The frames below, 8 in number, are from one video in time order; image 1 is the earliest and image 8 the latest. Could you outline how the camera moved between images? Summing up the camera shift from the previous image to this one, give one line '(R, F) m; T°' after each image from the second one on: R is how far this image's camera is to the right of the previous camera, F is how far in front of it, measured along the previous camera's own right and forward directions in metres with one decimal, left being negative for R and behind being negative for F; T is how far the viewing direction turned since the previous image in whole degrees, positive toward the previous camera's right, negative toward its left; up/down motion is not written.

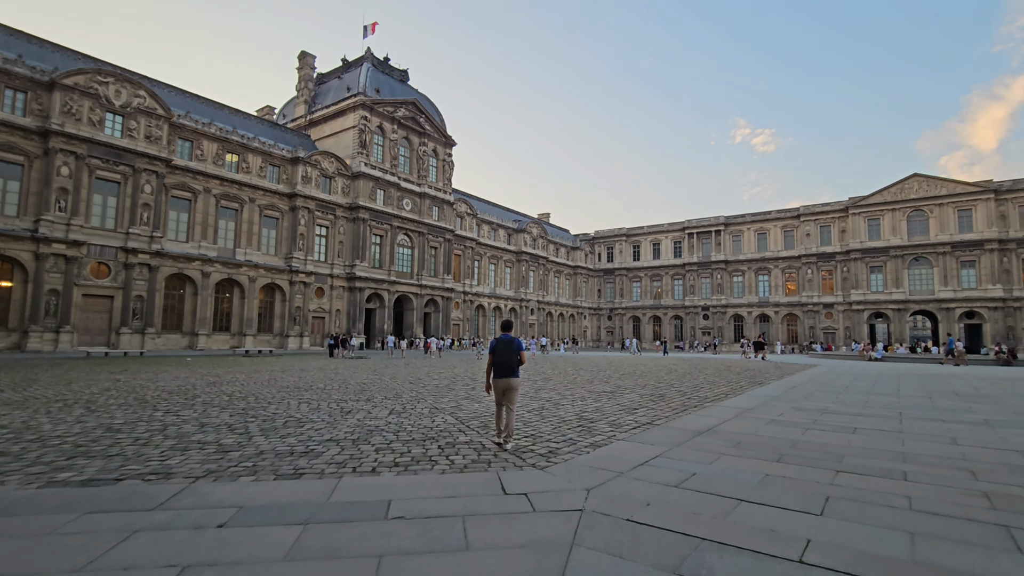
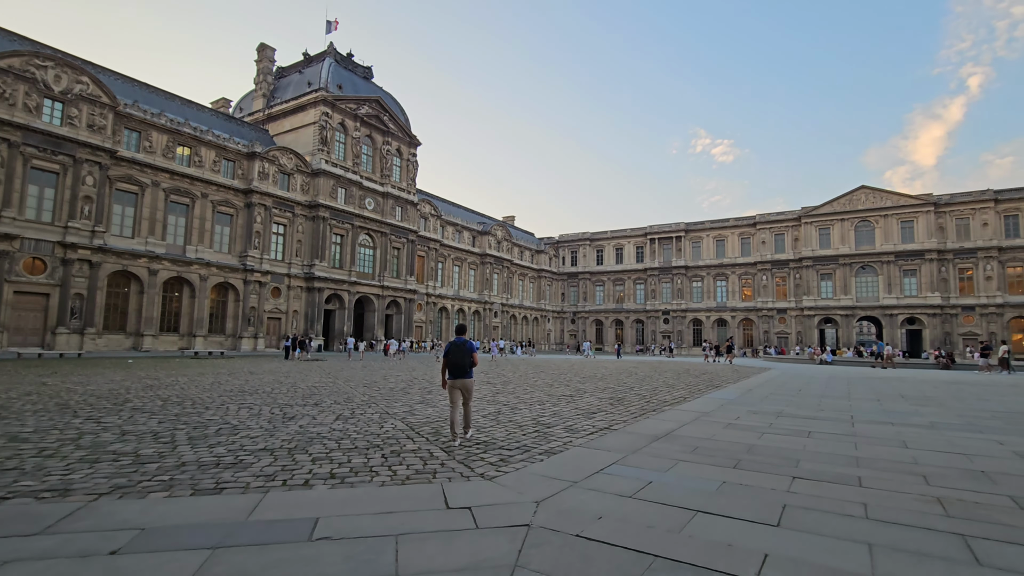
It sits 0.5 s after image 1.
(+0.1, +0.3) m; +4°
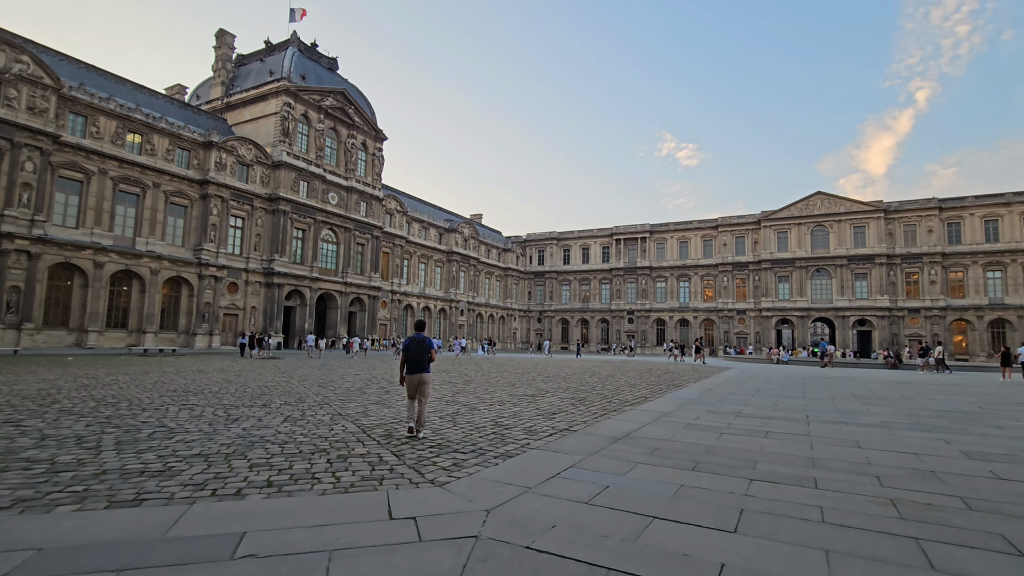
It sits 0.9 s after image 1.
(+0.1, +0.2) m; +4°
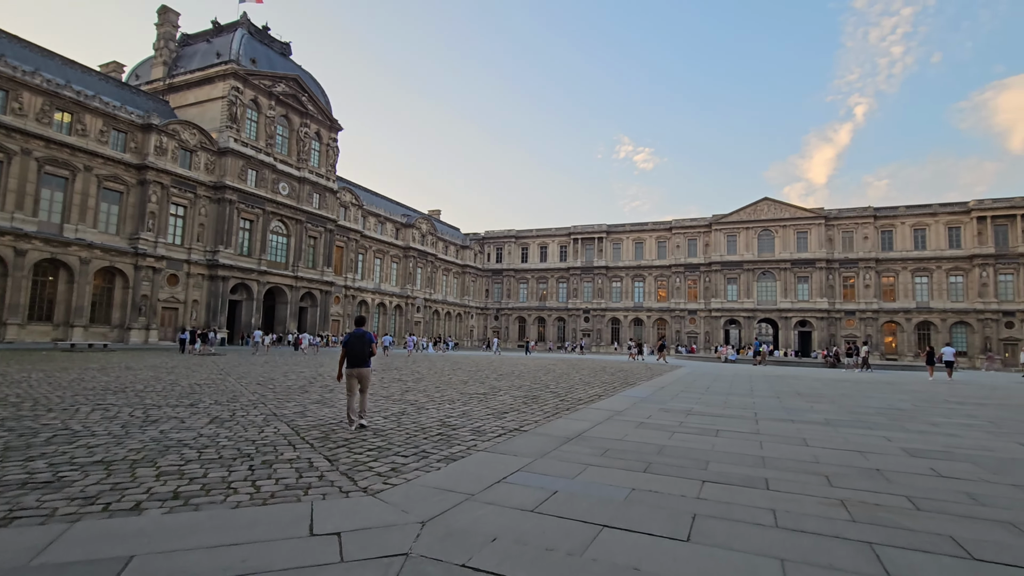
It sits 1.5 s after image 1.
(+0.1, +0.3) m; +5°
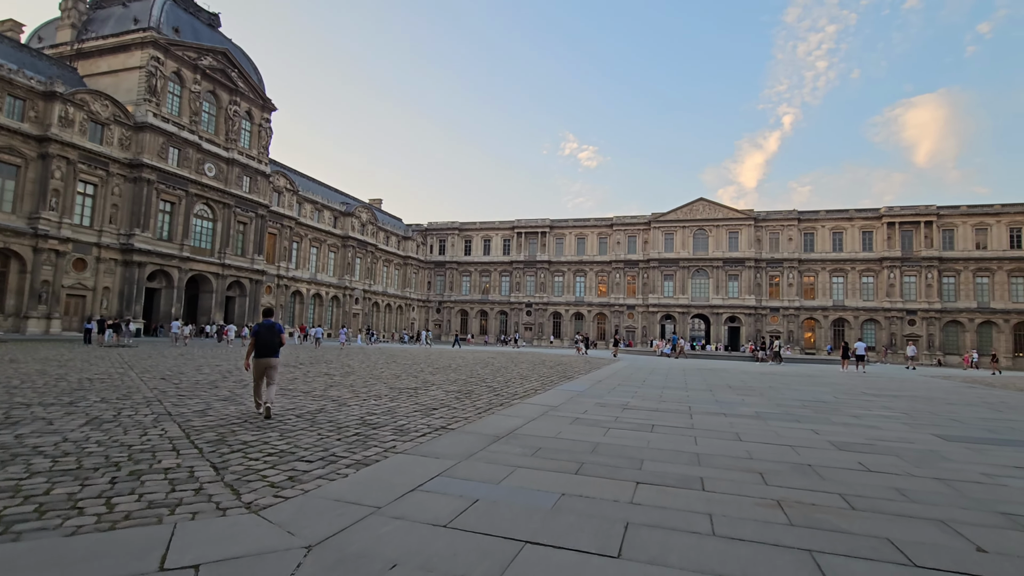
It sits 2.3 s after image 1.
(+0.2, +0.5) m; +6°
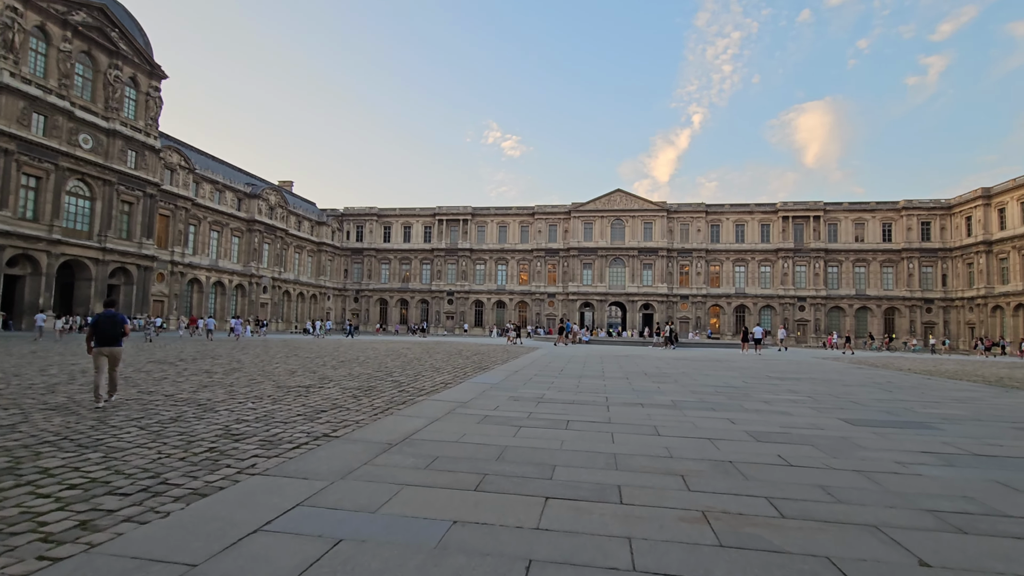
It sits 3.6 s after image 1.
(+0.3, +0.8) m; +9°
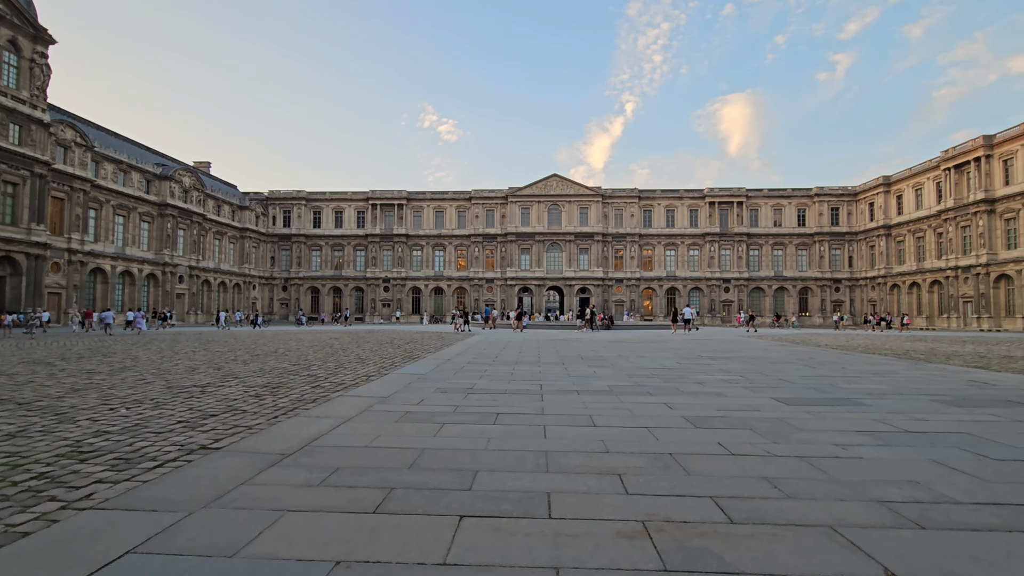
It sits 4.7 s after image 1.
(+0.2, +0.7) m; +7°
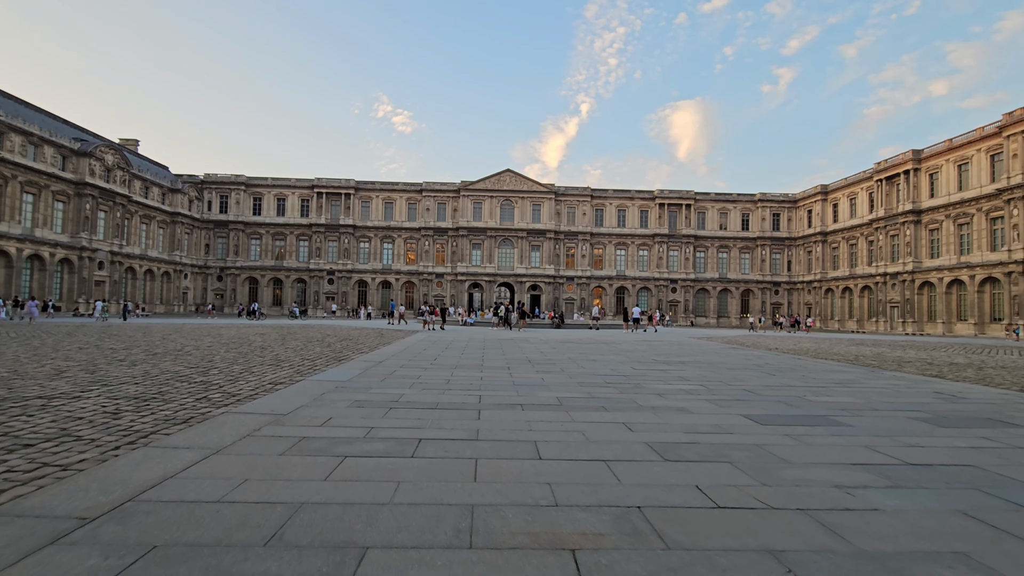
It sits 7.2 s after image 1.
(+0.2, +1.3) m; +5°
